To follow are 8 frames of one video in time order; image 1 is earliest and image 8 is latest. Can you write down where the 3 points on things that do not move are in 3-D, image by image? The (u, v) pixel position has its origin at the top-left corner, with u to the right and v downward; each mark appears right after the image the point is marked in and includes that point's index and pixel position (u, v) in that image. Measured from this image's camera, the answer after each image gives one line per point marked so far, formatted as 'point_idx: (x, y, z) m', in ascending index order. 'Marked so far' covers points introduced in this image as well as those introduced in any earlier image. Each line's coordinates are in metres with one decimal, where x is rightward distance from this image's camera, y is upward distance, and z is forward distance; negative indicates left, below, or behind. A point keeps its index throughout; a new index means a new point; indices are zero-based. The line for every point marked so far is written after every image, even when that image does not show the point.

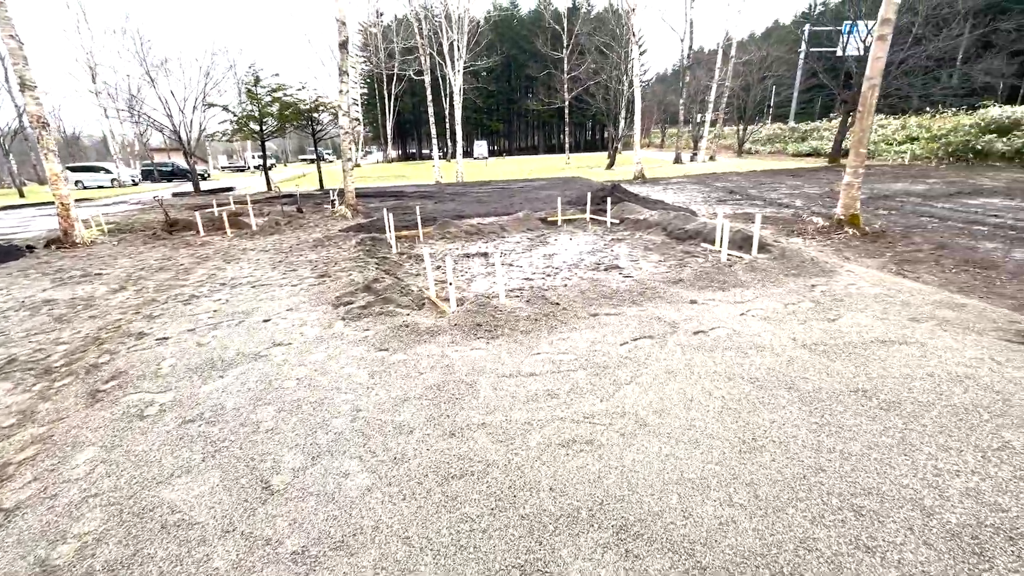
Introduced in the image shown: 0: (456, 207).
0: (-2.1, +3.1, +17.0) m
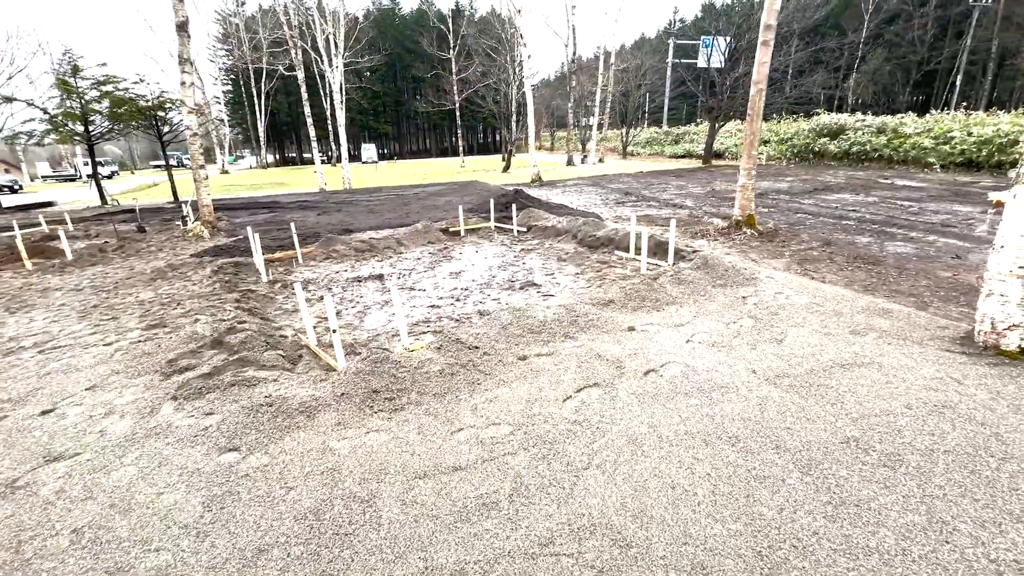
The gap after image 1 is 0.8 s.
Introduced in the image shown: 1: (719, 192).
0: (-5.6, +2.3, +15.0) m
1: (+9.1, +4.2, +19.7) m
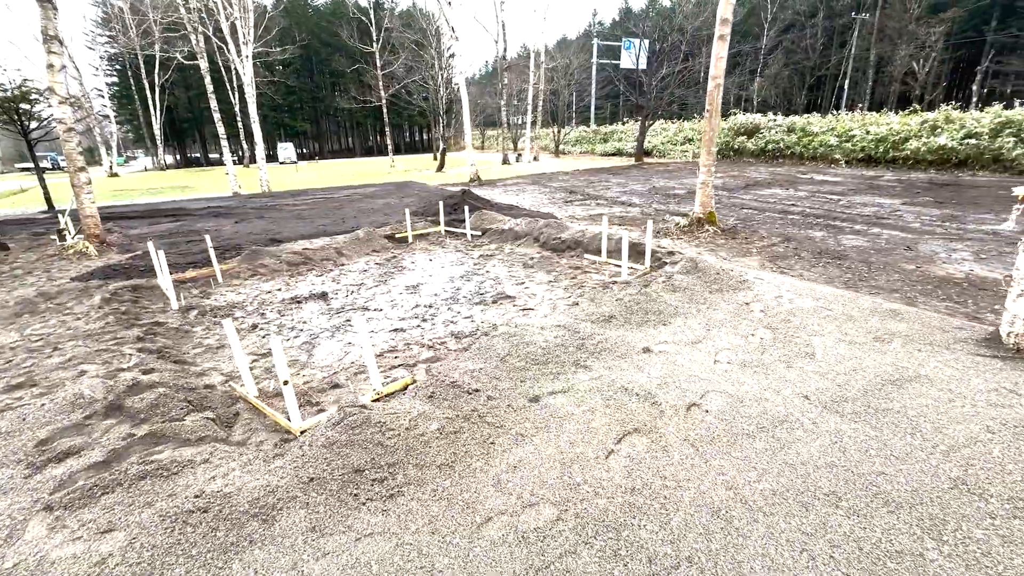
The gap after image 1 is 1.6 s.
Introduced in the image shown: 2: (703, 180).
0: (-7.2, +1.8, +13.1) m
1: (+6.6, +4.4, +20.0) m
2: (+4.5, +2.5, +10.5) m
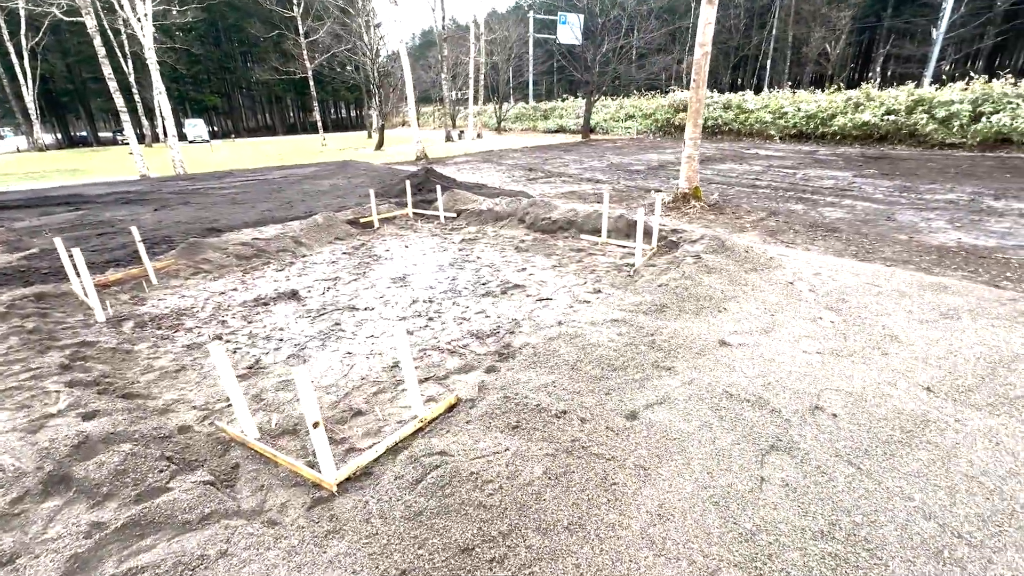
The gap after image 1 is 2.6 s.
0: (-7.8, +1.8, +11.2) m
1: (+4.7, +5.4, +19.8) m
2: (+4.0, +3.1, +10.2) m
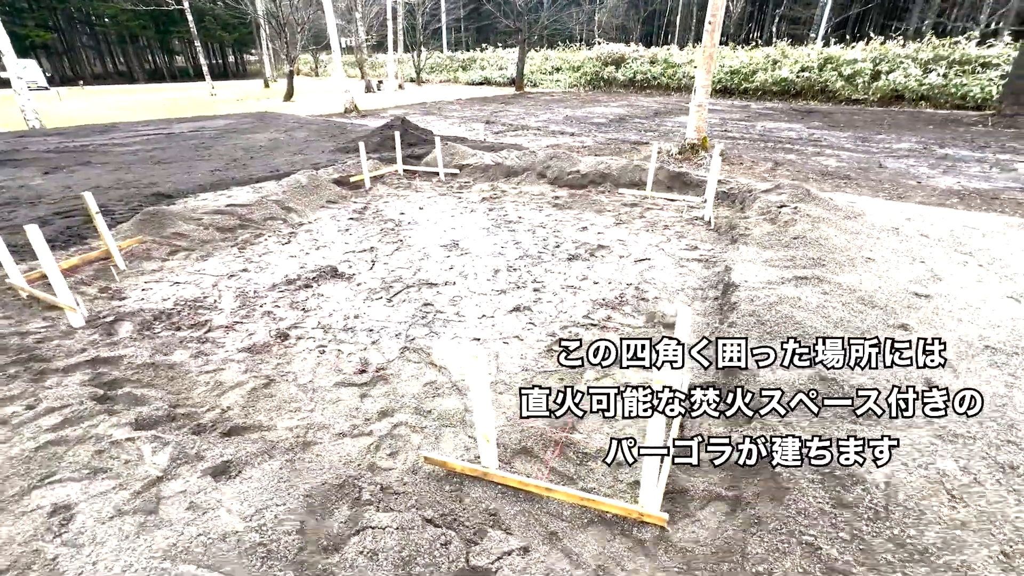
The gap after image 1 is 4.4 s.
0: (-7.6, +2.2, +8.7) m
1: (+2.7, +7.3, +19.2) m
2: (+4.1, +4.1, +9.9) m
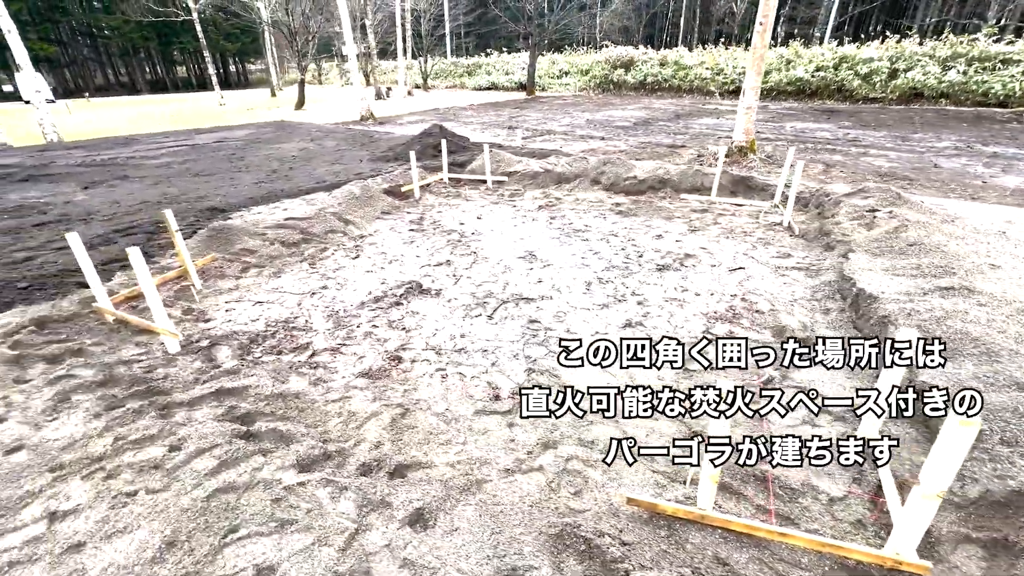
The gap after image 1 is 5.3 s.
0: (-6.6, +1.8, +8.5) m
1: (+3.7, +7.1, +19.1) m
2: (+5.1, +4.0, +9.8) m
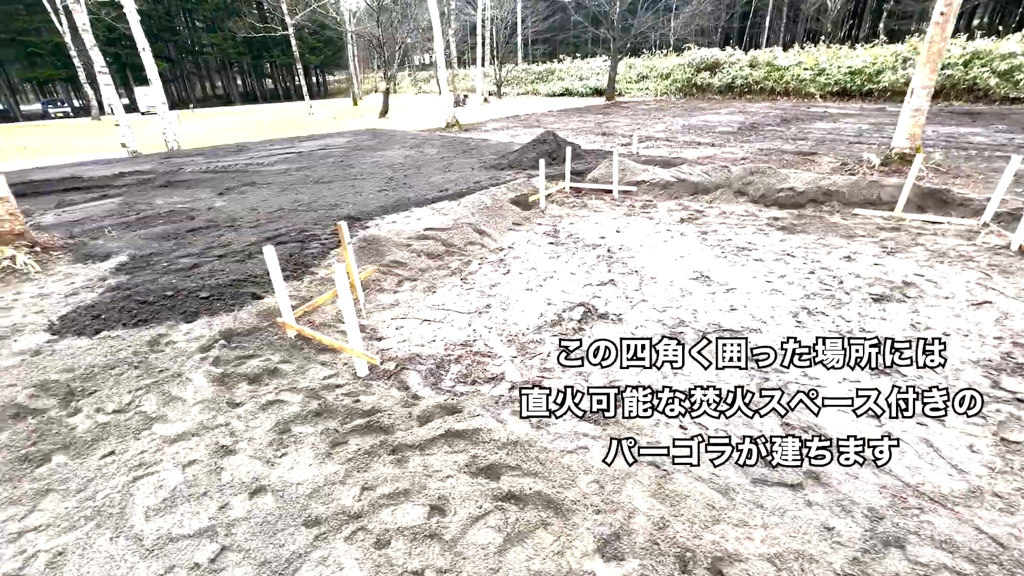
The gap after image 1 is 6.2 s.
0: (-4.1, +1.7, +8.7) m
1: (+7.4, +6.5, +18.0) m
2: (+7.7, +3.5, +8.6) m
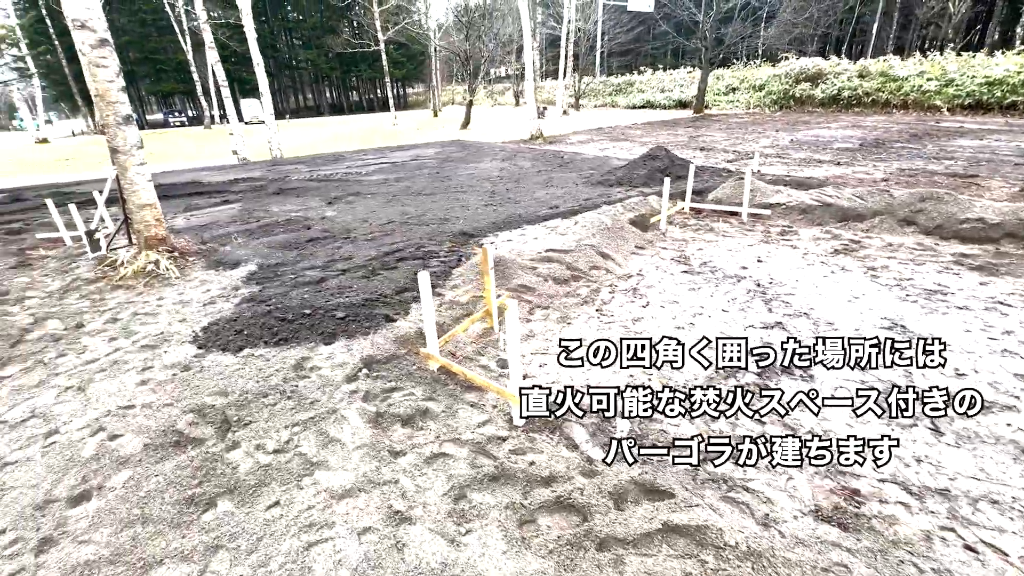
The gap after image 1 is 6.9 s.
0: (-2.0, +1.5, +8.6) m
1: (+10.9, +5.3, +16.5) m
2: (+9.8, +2.6, +7.0) m
